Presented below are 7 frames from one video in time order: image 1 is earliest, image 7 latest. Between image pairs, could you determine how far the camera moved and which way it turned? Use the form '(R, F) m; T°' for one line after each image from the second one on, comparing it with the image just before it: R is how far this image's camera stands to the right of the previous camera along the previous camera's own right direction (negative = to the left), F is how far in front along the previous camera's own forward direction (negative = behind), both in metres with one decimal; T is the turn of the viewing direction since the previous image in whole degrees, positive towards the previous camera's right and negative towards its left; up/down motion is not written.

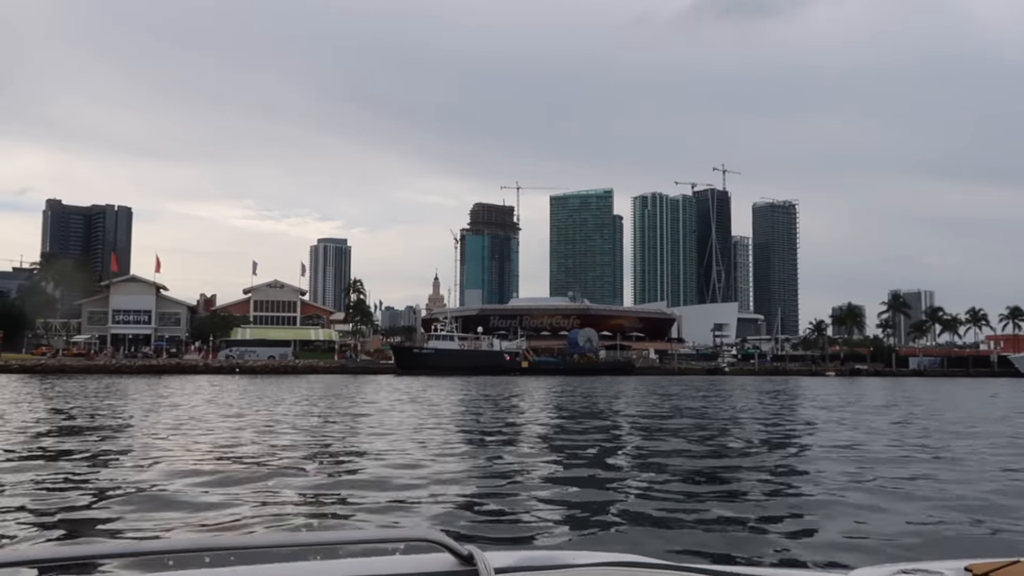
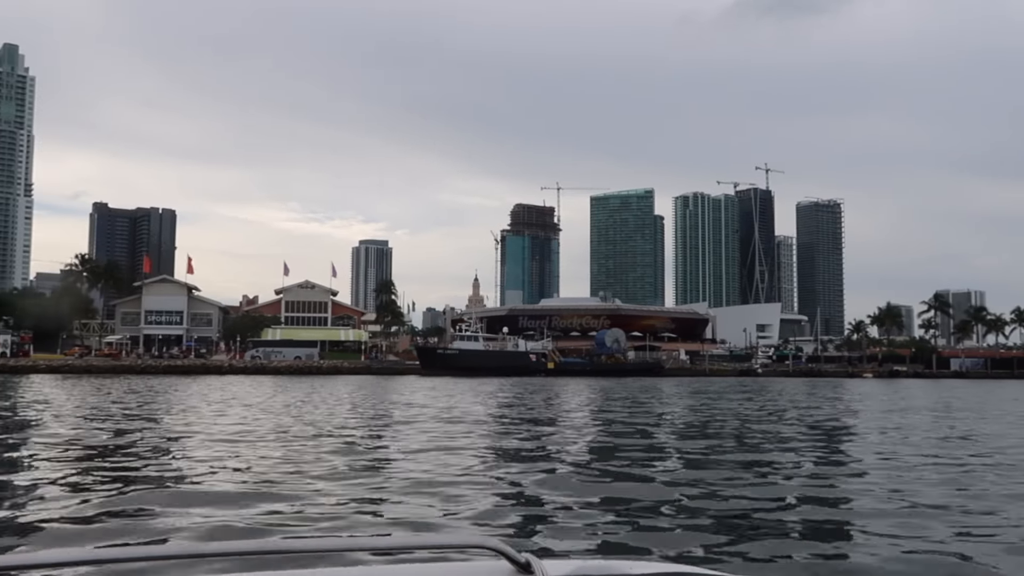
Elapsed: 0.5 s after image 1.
(+0.8, +0.8) m; -3°
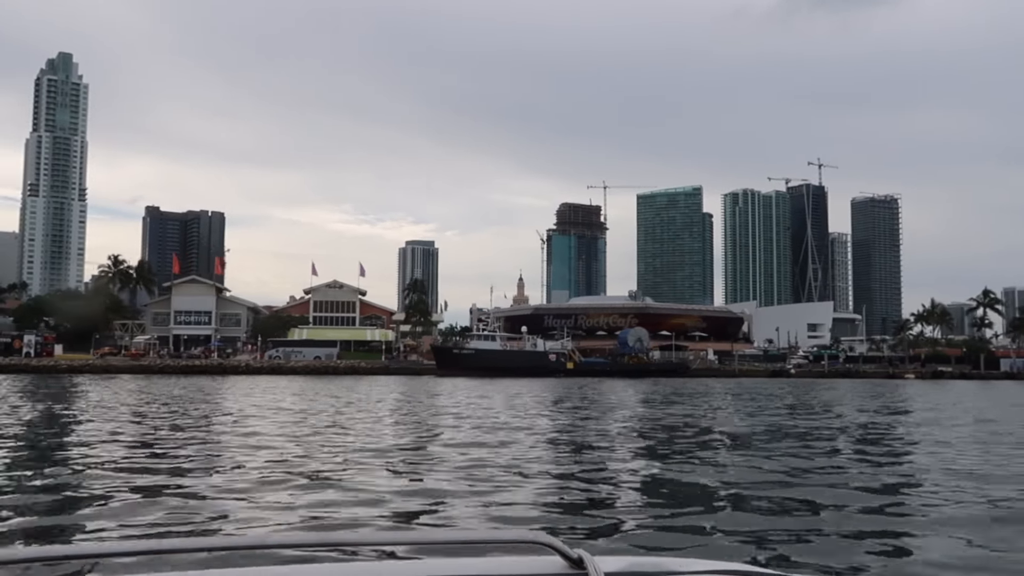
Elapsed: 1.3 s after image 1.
(+1.4, +1.2) m; -3°
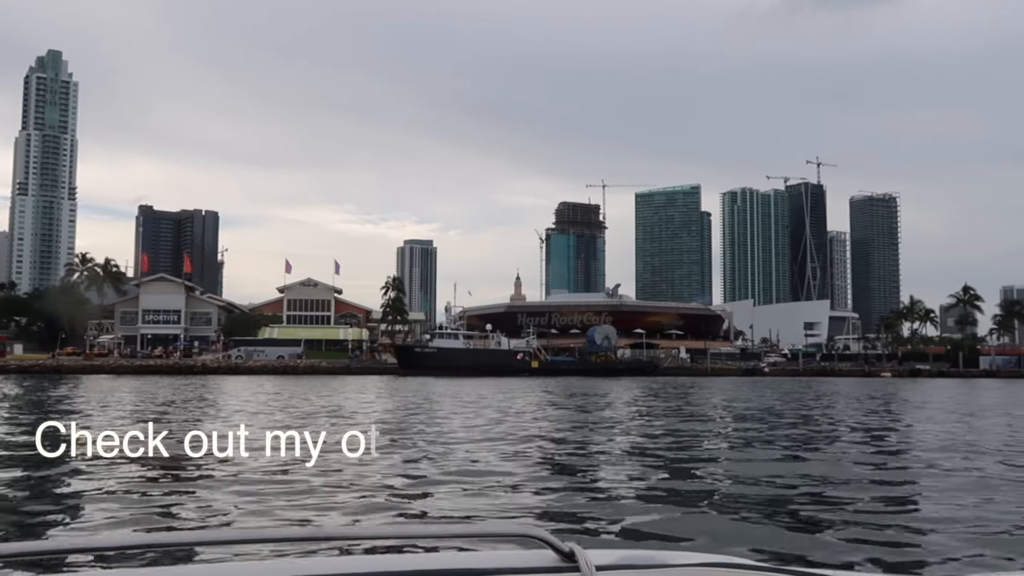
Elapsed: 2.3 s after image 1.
(+1.7, +1.2) m; 0°
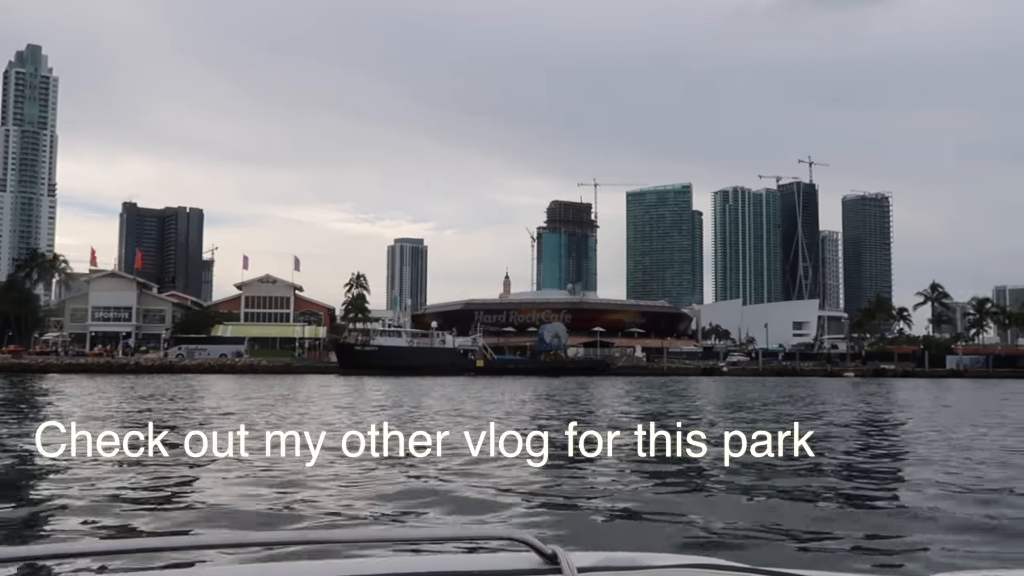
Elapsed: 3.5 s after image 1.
(+2.1, +1.7) m; 0°
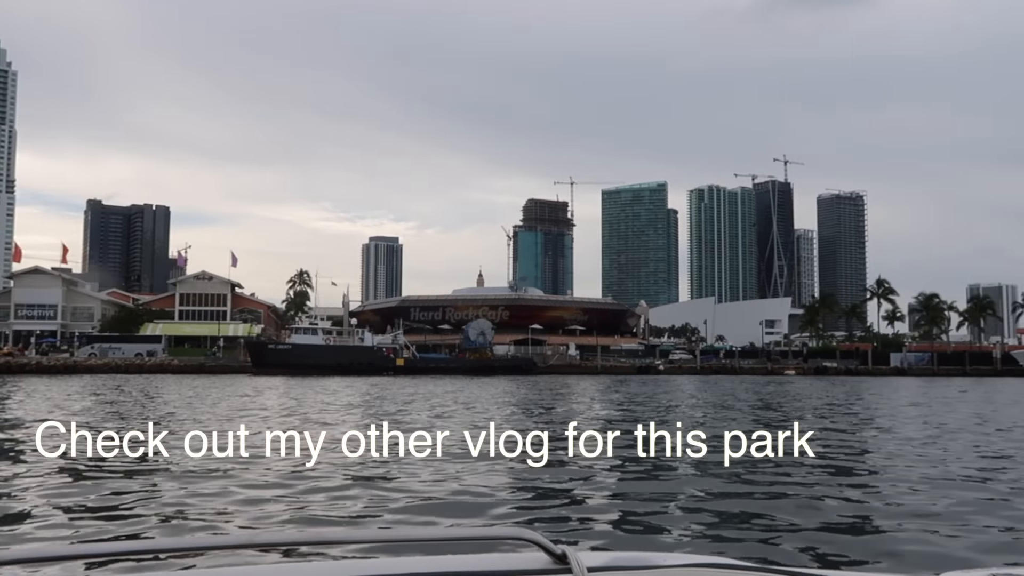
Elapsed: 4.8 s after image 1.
(+2.4, +1.9) m; +1°
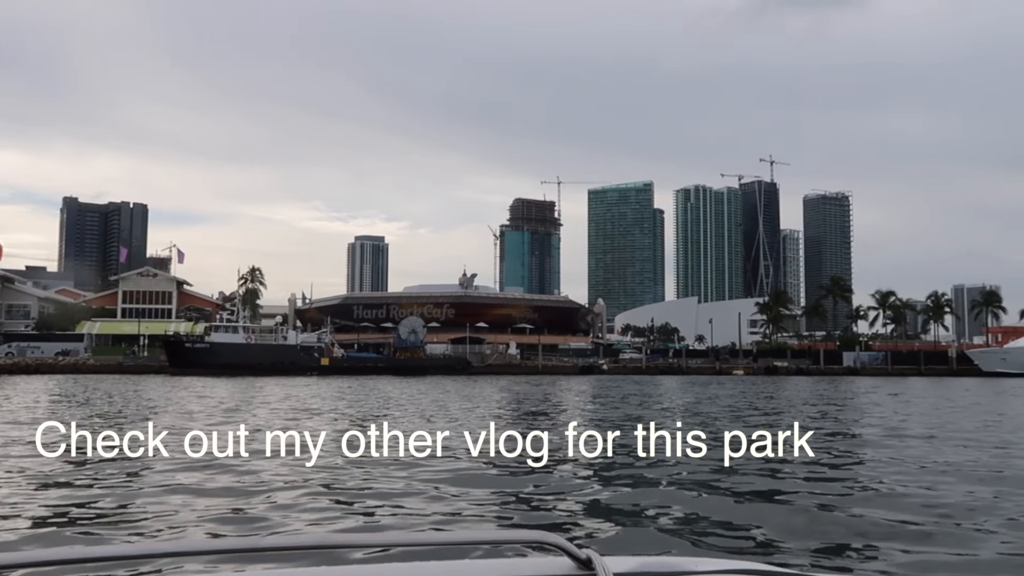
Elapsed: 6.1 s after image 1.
(+2.2, +1.8) m; +1°
